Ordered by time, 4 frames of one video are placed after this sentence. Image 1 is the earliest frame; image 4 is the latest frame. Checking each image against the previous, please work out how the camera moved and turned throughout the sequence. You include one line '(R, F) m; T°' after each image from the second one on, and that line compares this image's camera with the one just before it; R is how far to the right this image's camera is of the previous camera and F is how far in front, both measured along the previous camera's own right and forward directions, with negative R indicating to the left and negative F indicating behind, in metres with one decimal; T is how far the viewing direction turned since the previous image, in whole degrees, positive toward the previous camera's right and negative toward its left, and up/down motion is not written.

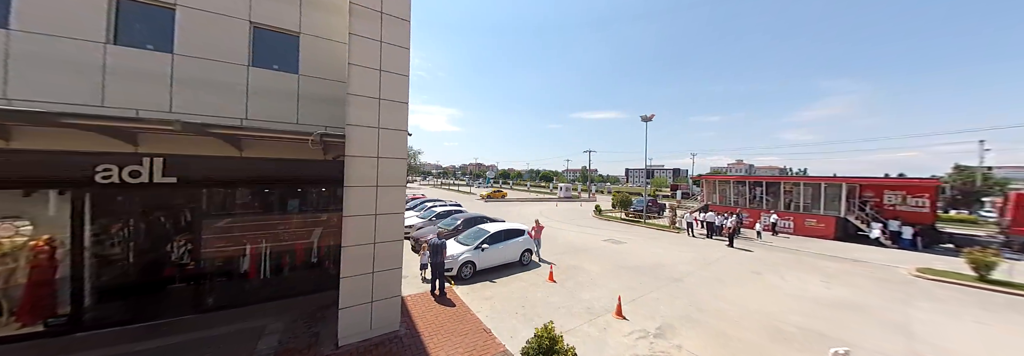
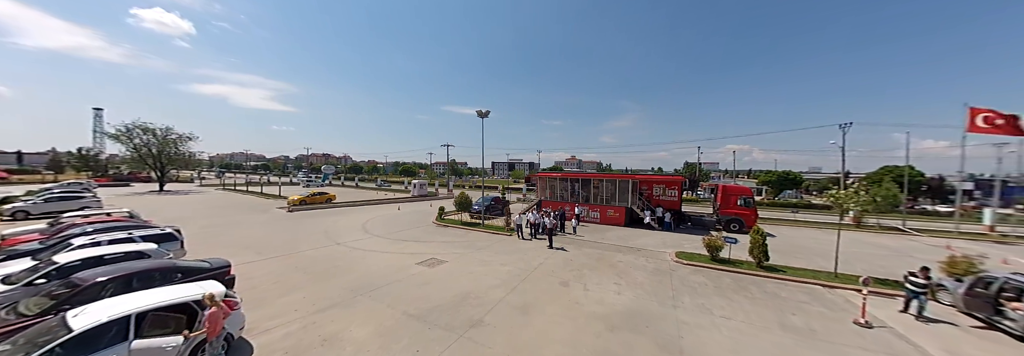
(+3.0, +2.4) m; +27°
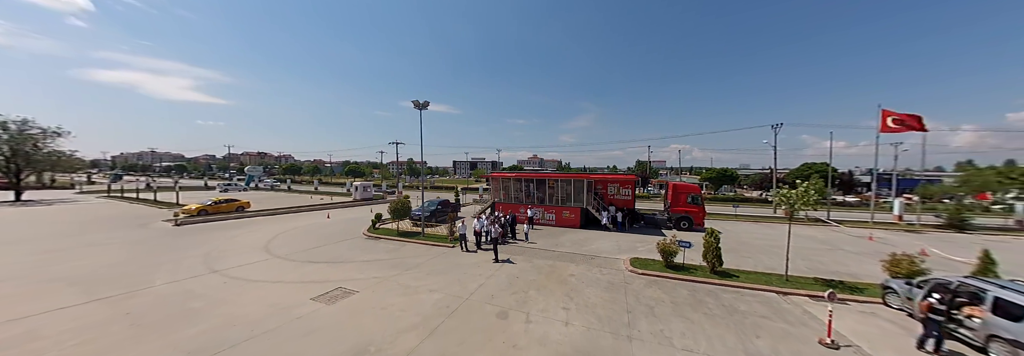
(+0.9, +1.6) m; +8°
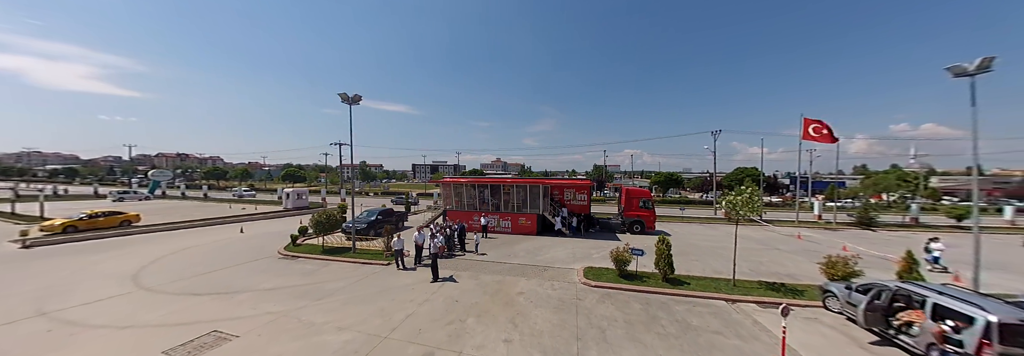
(+0.7, +1.0) m; +8°
